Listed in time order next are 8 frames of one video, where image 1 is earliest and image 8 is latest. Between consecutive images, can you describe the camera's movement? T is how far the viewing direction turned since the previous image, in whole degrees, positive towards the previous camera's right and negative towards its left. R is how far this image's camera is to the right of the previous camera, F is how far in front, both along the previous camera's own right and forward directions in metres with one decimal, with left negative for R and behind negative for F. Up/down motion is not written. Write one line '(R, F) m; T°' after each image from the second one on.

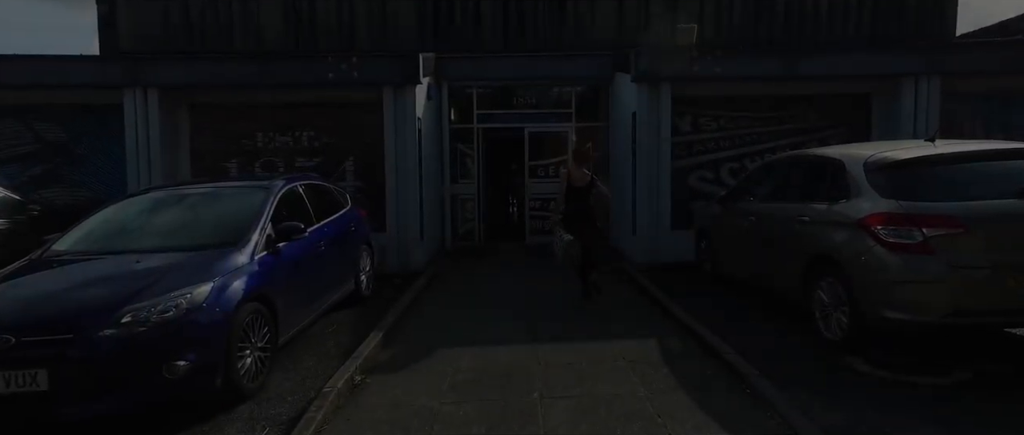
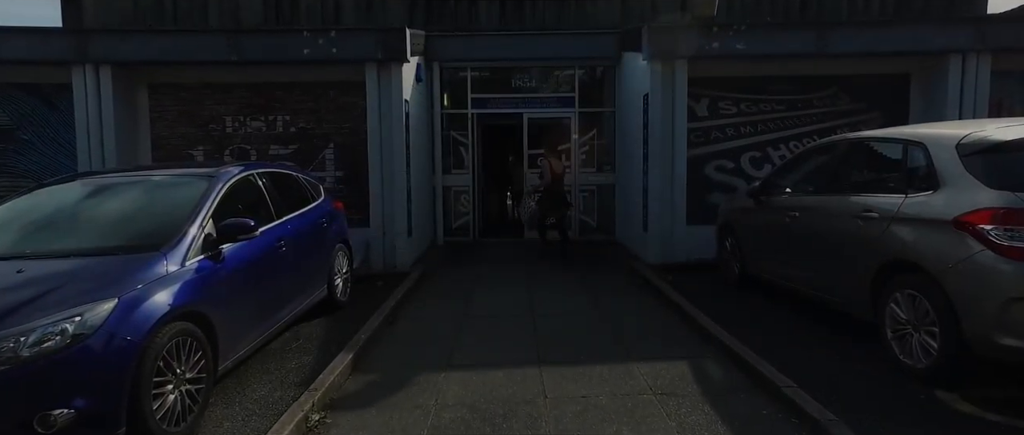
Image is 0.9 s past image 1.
(0.0, +1.0) m; 0°
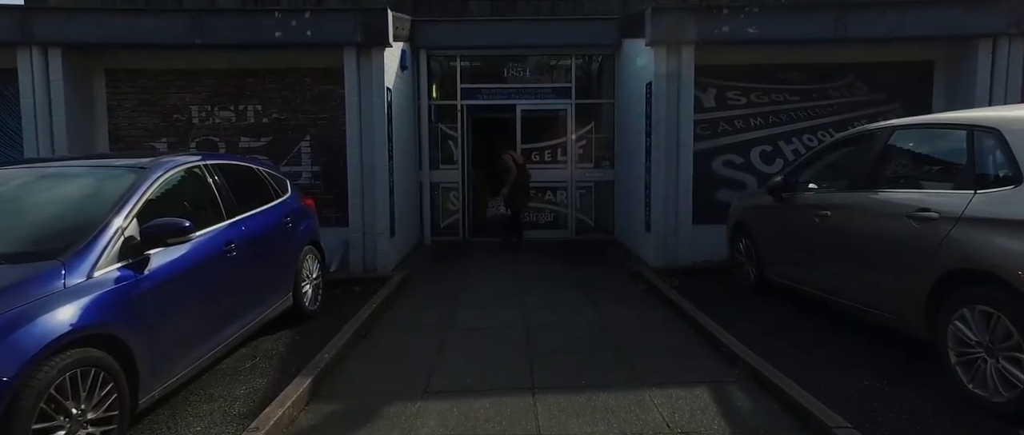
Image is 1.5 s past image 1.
(0.0, +0.7) m; +1°
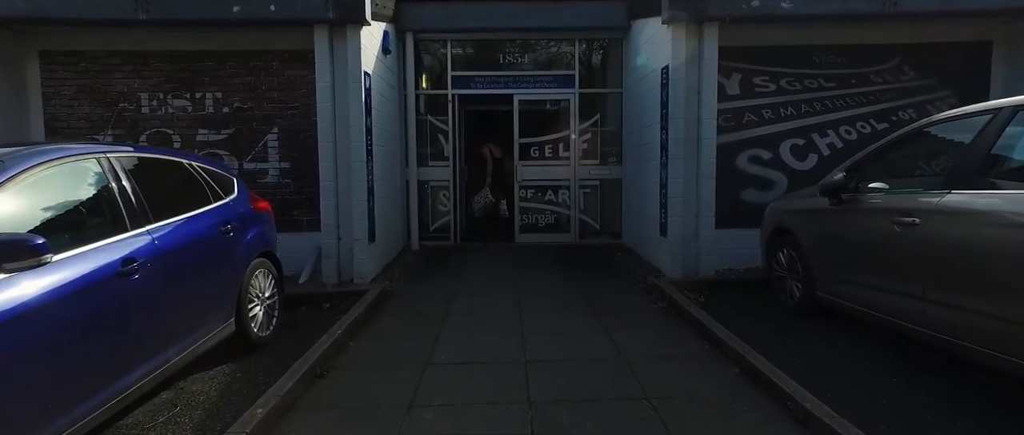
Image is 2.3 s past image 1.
(0.0, +1.0) m; 0°
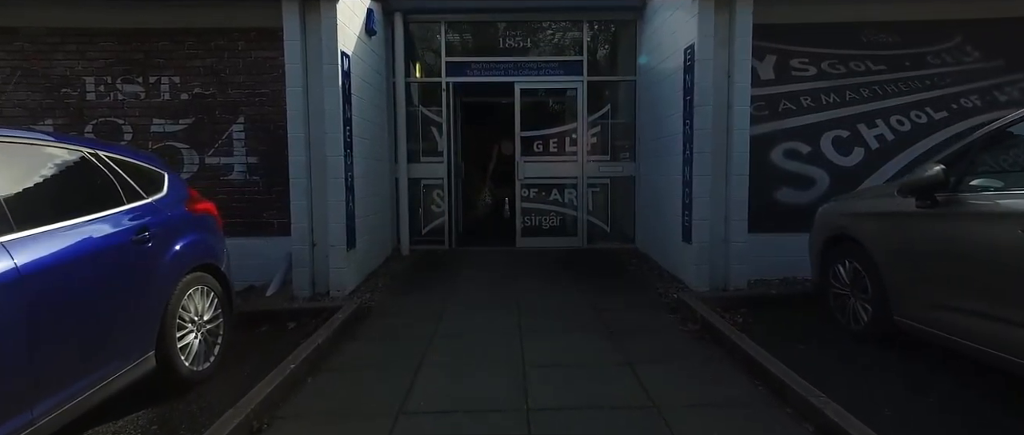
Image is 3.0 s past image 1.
(0.0, +0.9) m; 0°
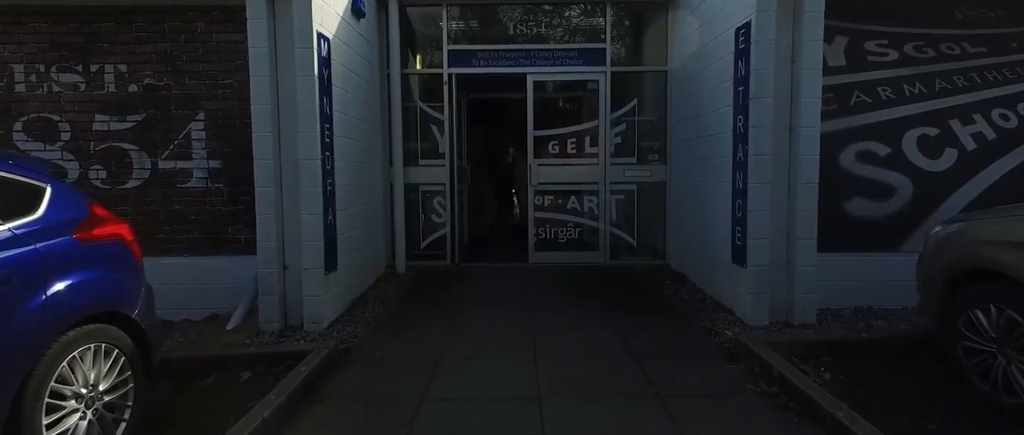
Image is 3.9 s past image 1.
(0.0, +1.1) m; -1°
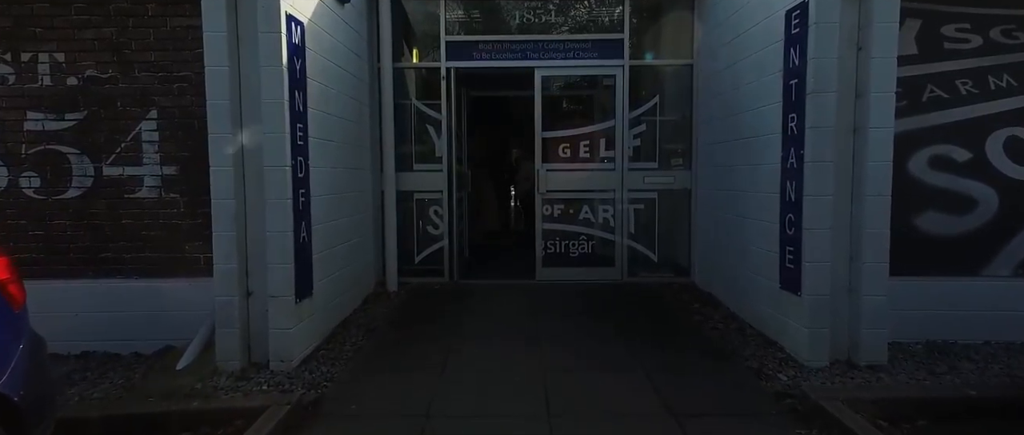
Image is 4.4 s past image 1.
(0.0, +0.8) m; 0°
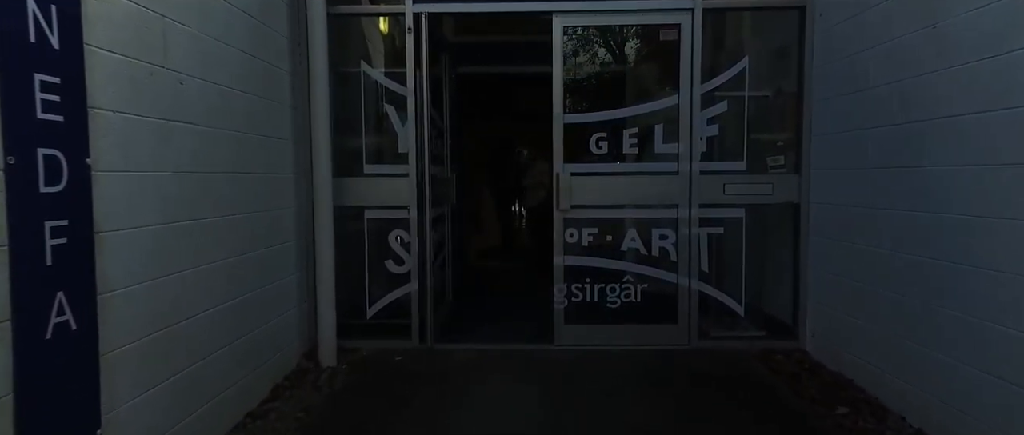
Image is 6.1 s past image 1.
(0.0, +2.5) m; 0°
